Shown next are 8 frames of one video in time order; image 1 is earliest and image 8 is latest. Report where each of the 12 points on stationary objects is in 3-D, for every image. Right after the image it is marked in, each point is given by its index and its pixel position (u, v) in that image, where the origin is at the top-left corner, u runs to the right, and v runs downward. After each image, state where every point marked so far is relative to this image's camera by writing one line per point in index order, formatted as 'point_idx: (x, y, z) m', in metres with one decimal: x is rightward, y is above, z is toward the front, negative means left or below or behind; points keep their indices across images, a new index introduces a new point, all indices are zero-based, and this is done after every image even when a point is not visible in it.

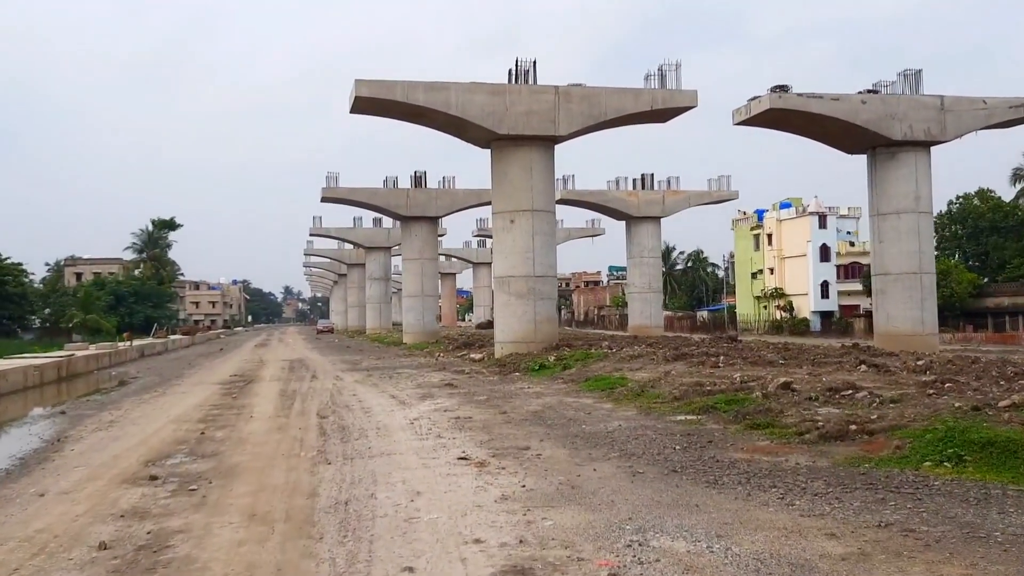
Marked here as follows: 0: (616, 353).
0: (+2.5, -1.5, +19.8) m
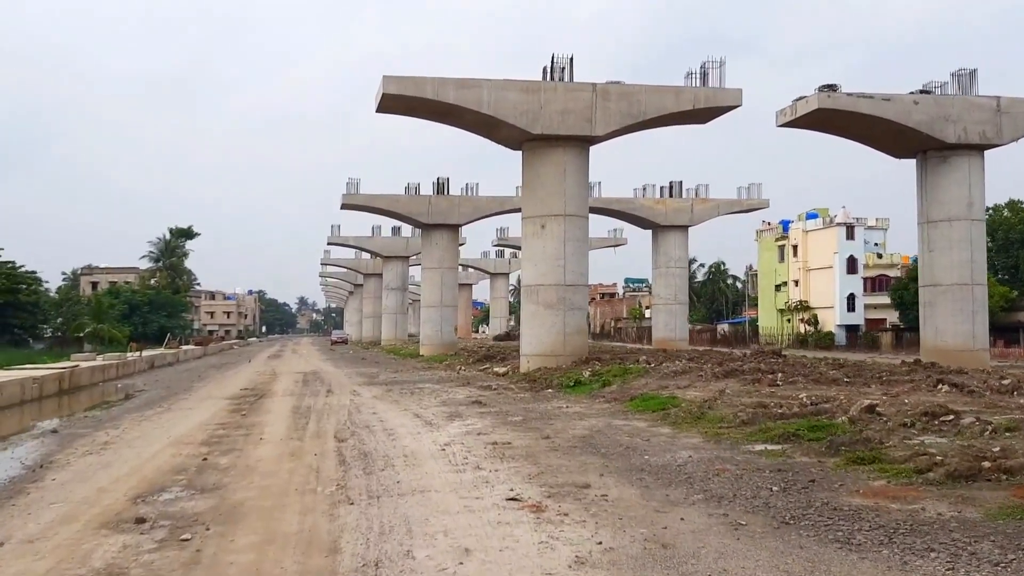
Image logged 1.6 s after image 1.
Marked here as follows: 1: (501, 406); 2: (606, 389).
0: (+3.2, -1.8, +18.3) m
1: (-0.2, -2.1, +14.6) m
2: (+1.7, -1.9, +15.7) m
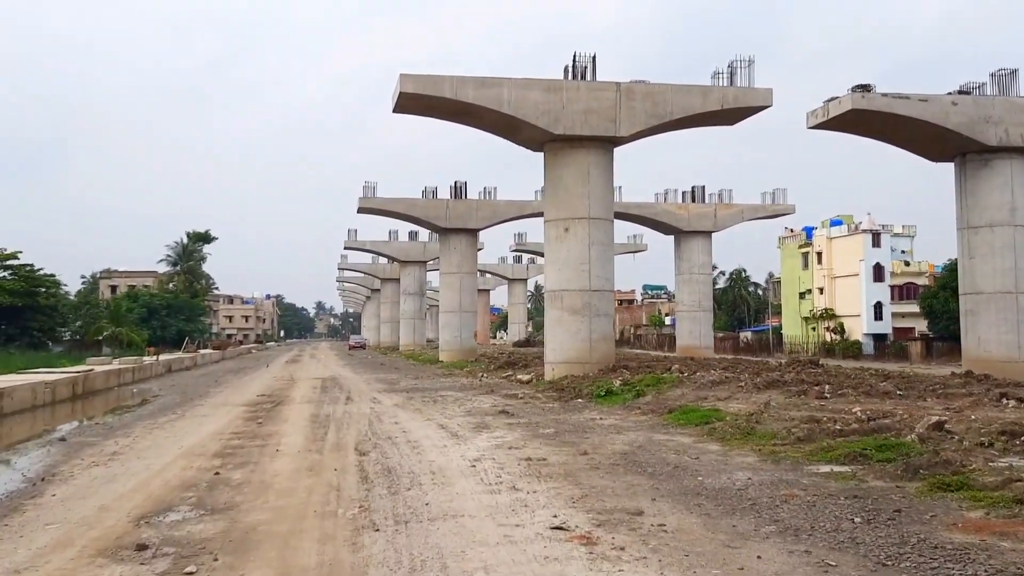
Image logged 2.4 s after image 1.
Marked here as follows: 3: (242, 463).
0: (+3.7, -1.9, +17.4) m
1: (+0.3, -2.1, +13.8) m
2: (+2.2, -2.0, +14.8) m
3: (-3.3, -2.1, +10.0) m
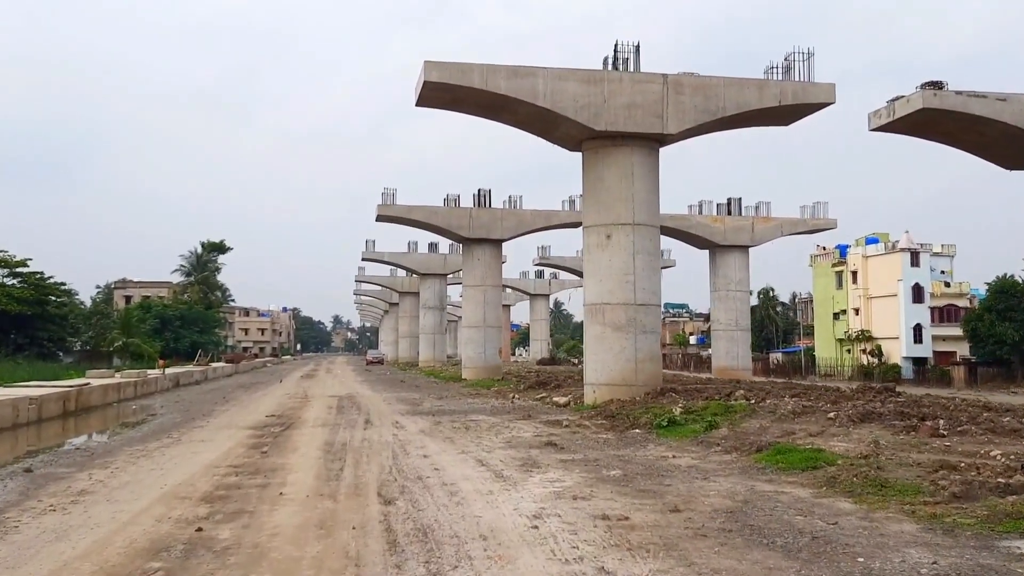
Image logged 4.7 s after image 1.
0: (+4.5, -2.1, +15.1) m
1: (+1.0, -2.3, +11.5) m
2: (+2.9, -2.2, +12.6) m
3: (-2.6, -2.1, +7.8) m
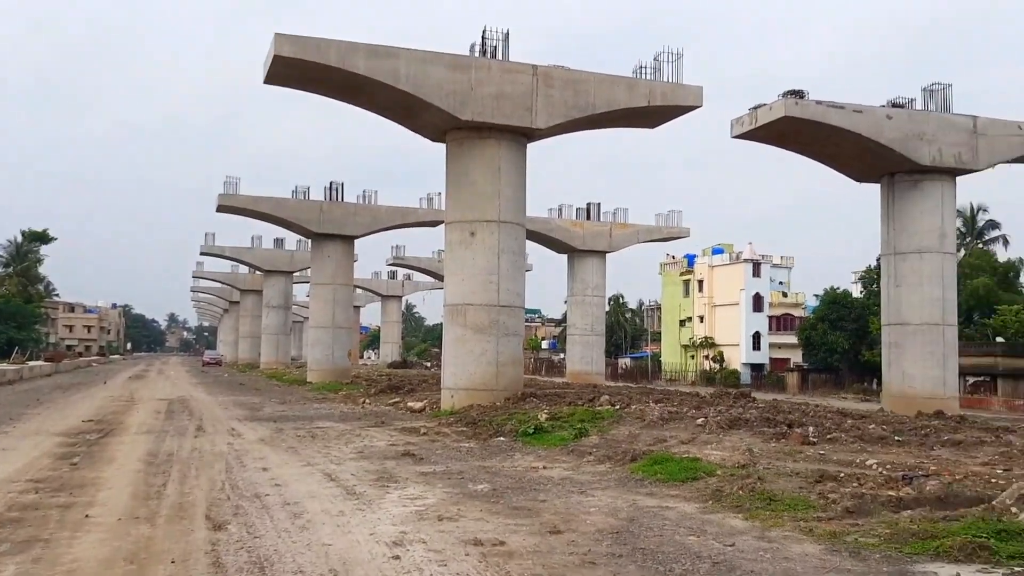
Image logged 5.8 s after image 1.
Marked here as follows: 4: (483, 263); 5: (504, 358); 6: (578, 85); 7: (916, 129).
0: (+2.0, -2.2, +14.6) m
1: (-0.8, -2.2, +10.5) m
2: (+0.9, -2.2, +11.8) m
3: (-3.7, -1.9, +6.2) m
4: (-0.6, +0.6, +18.4) m
5: (-0.2, -1.6, +18.8) m
6: (+1.5, +4.6, +18.9) m
7: (+8.3, +3.4, +17.2) m
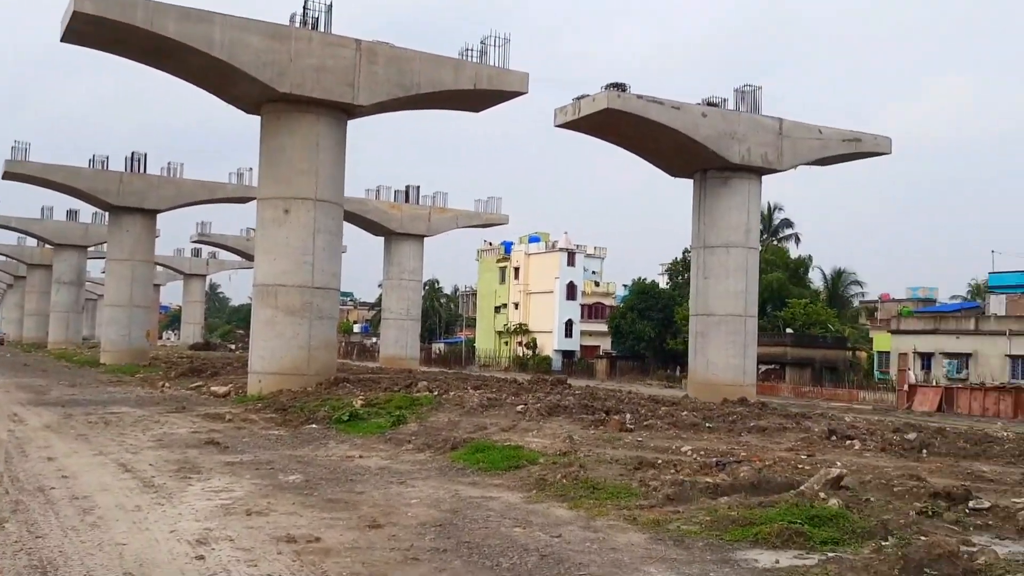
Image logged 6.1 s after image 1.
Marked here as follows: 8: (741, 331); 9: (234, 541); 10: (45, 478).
0: (-1.0, -1.9, +14.3) m
1: (-3.0, -2.0, +9.7) m
2: (-1.5, -1.9, +11.4) m
3: (-4.9, -1.7, +4.9) m
4: (-4.3, +1.0, +17.4) m
5: (-4.0, -1.2, +17.9) m
6: (-2.3, +4.9, +18.3) m
7: (+4.7, +3.5, +18.2) m
8: (+5.1, -0.9, +18.3) m
9: (-1.9, -1.8, +5.7) m
10: (-4.5, -1.9, +7.9) m
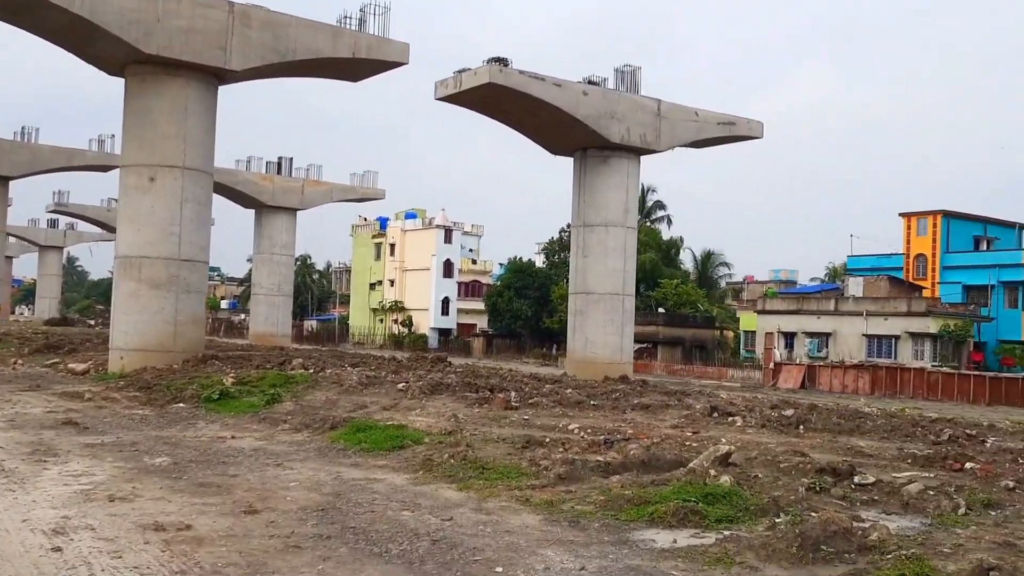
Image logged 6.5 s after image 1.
0: (-3.0, -1.5, +13.8) m
1: (-4.2, -1.6, +8.9) m
2: (-3.0, -1.6, +10.8) m
3: (-5.4, -1.5, +3.9) m
4: (-6.6, +1.5, +16.3) m
5: (-6.4, -0.6, +16.9) m
6: (-4.6, +5.5, +17.4) m
7: (+2.3, +4.0, +18.3) m
8: (+2.5, -0.5, +18.6) m
9: (-2.6, -1.6, +5.2) m
10: (-5.5, -1.6, +6.9) m
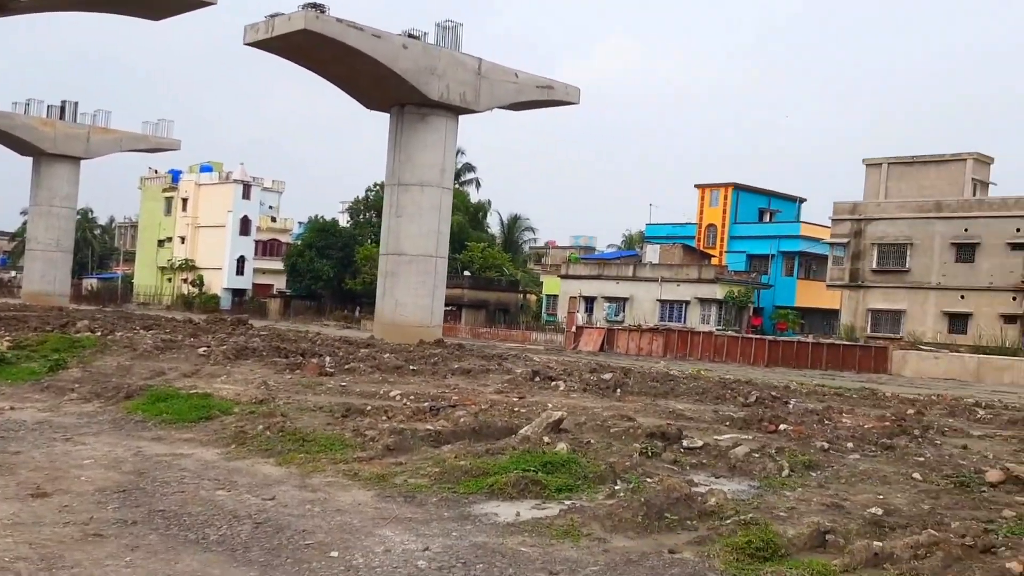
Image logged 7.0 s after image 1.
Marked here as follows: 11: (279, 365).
0: (-5.8, -0.8, +12.5) m
1: (-5.9, -1.2, +7.5) m
2: (-5.2, -1.1, +9.6) m
3: (-5.9, -1.3, +2.4) m
4: (-9.9, +2.3, +14.0) m
5: (-9.9, +0.2, +14.7) m
6: (-8.1, +6.3, +15.3) m
7: (-1.6, +4.8, +17.9) m
8: (-1.6, +0.4, +18.4) m
9: (-3.5, -1.3, +4.2) m
10: (-6.7, -1.2, +5.3) m
11: (-3.0, -1.1, +11.1) m
